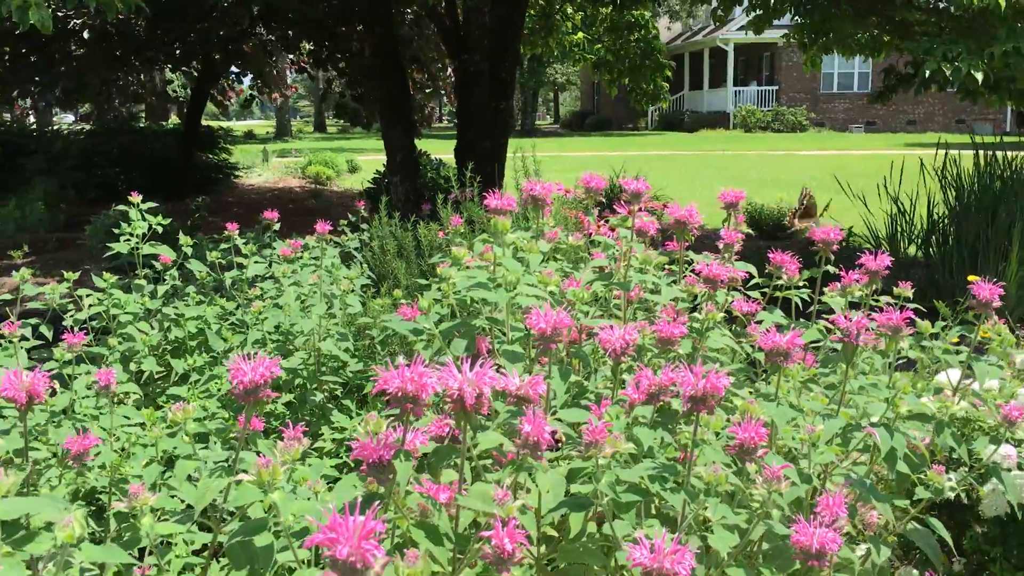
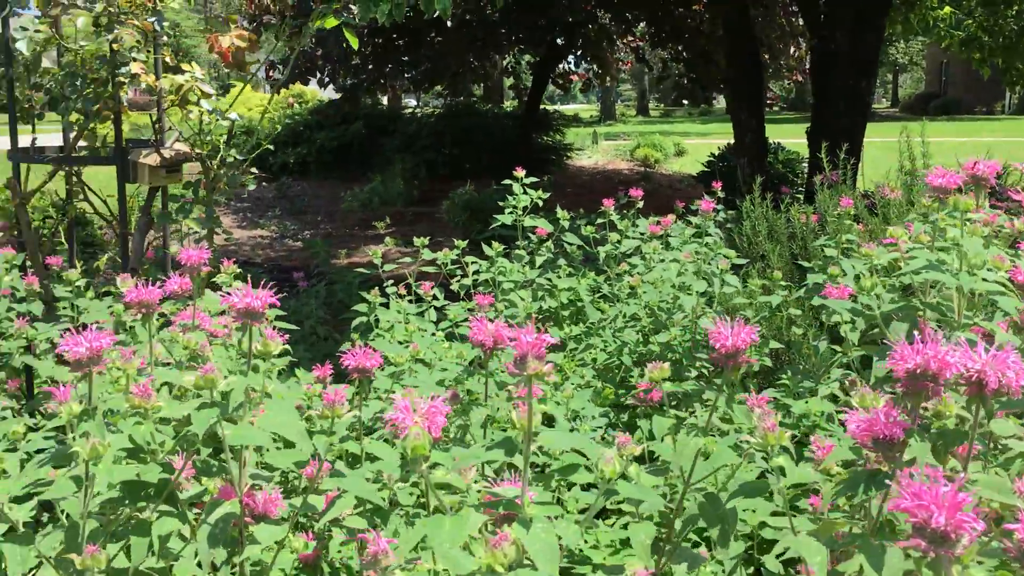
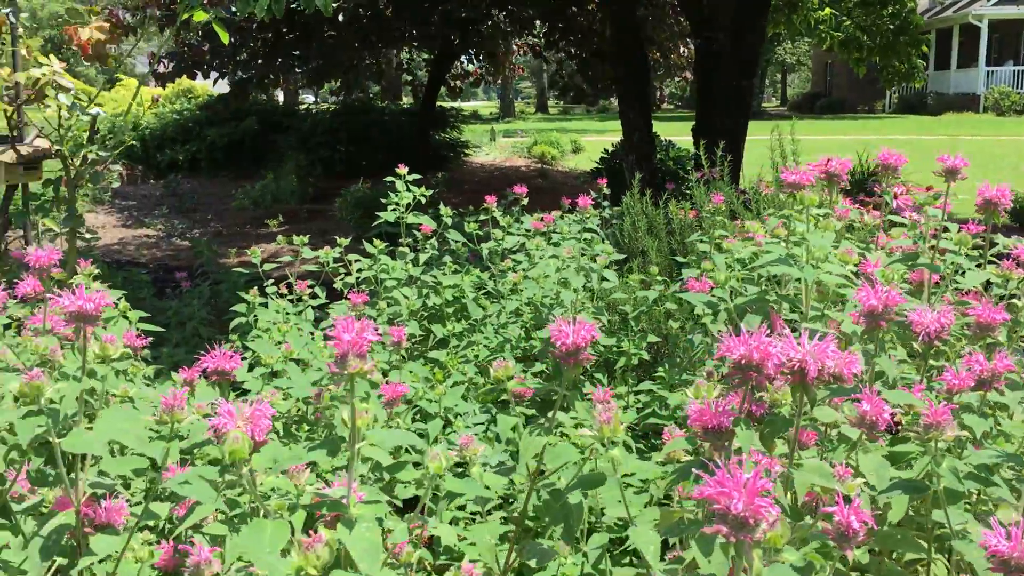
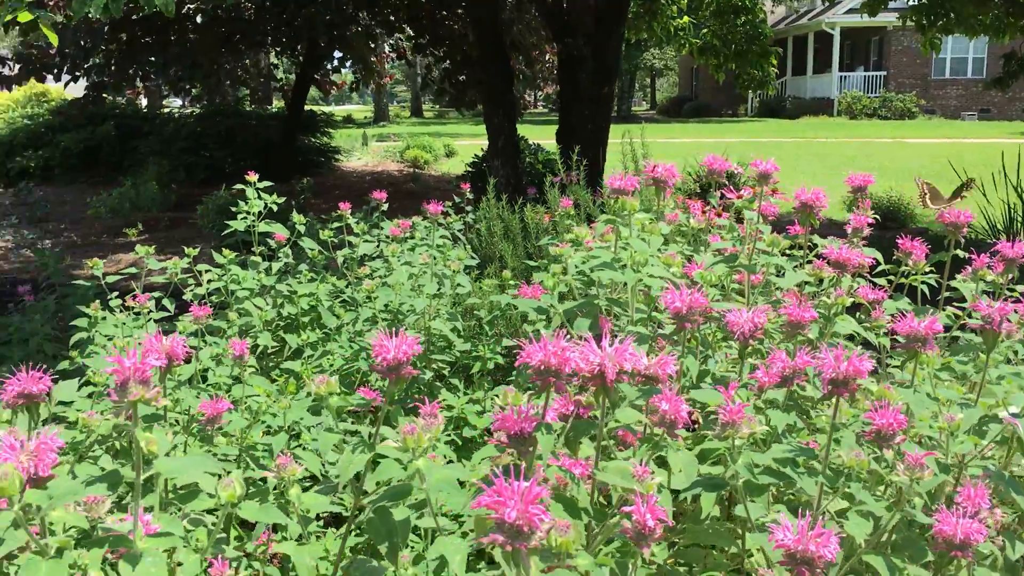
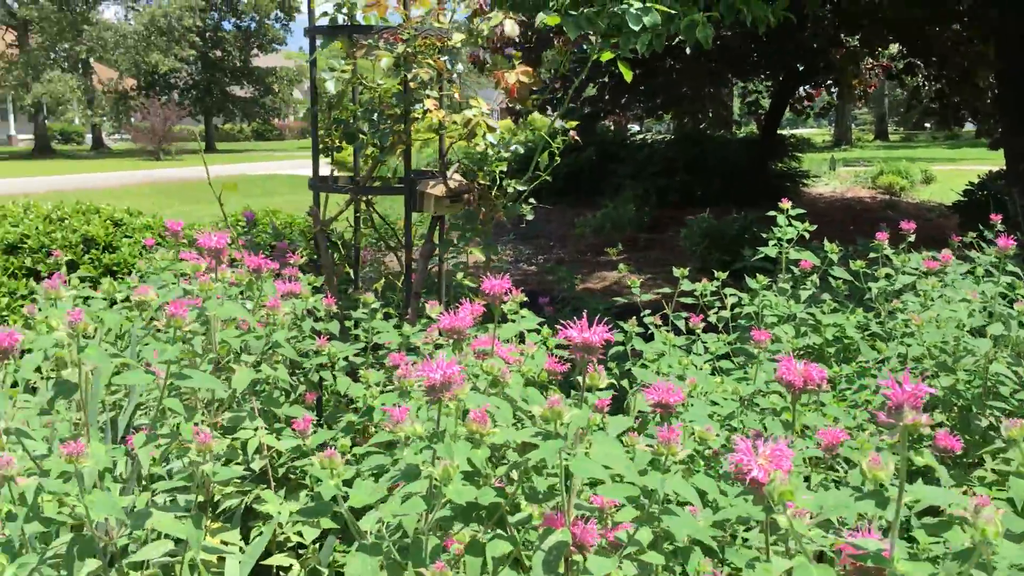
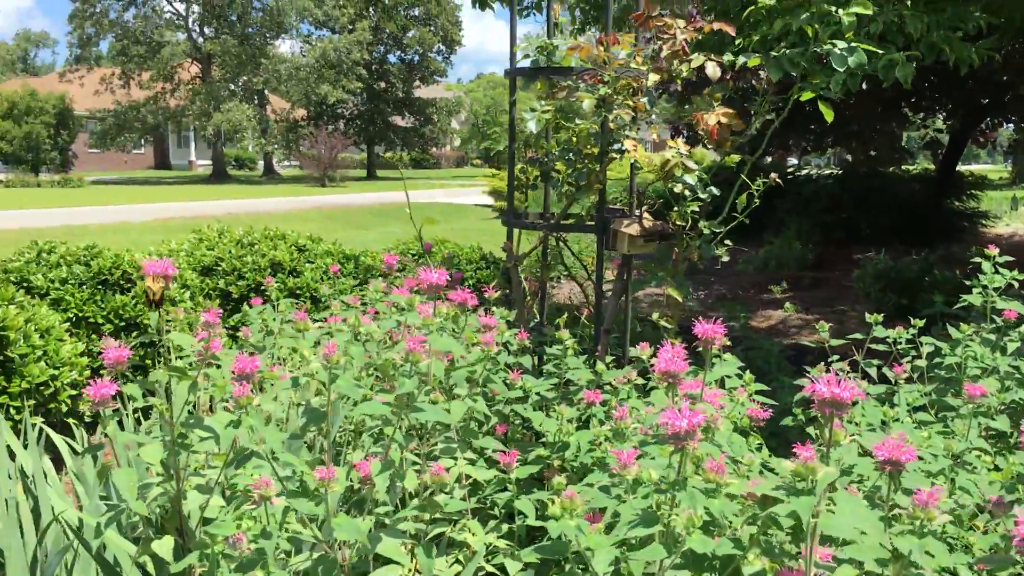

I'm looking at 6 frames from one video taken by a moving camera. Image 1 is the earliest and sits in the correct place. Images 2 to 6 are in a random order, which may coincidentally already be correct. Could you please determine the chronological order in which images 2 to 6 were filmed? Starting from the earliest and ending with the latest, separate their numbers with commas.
4, 3, 2, 5, 6
